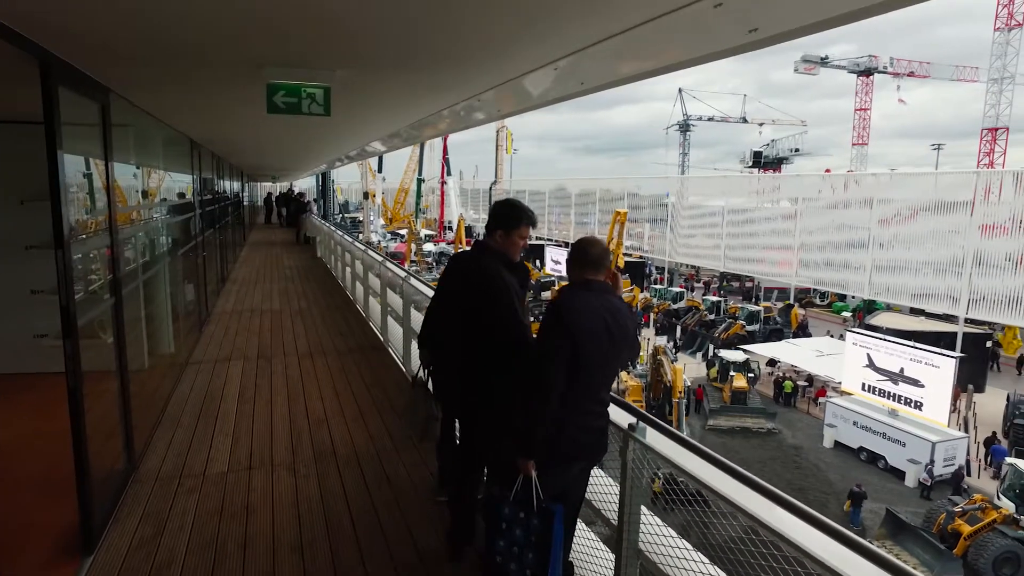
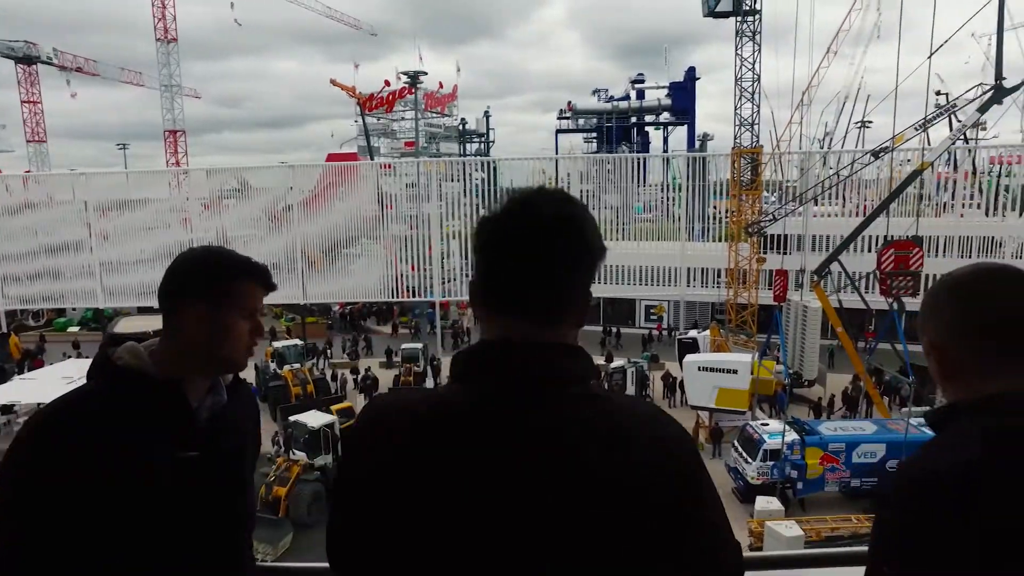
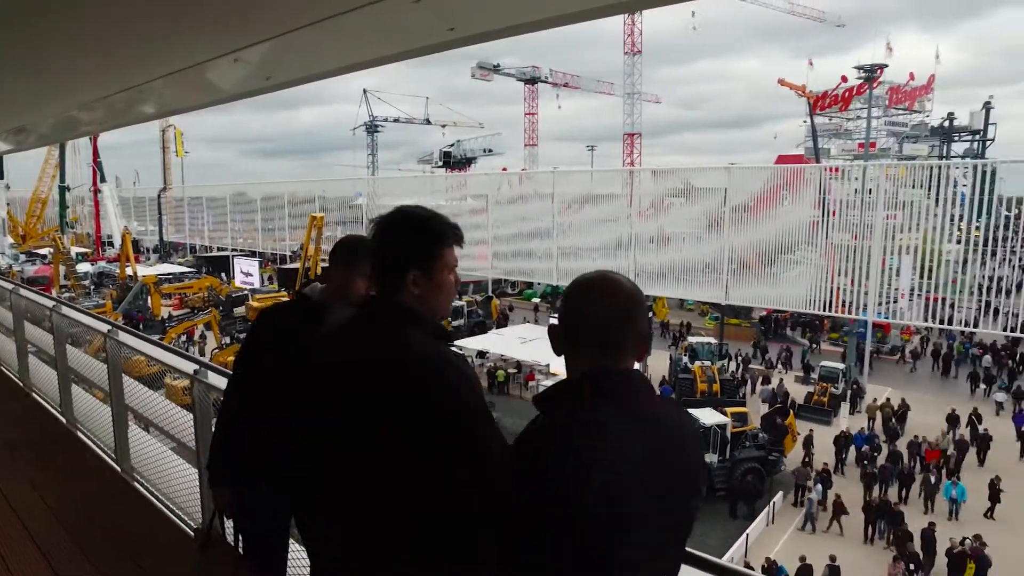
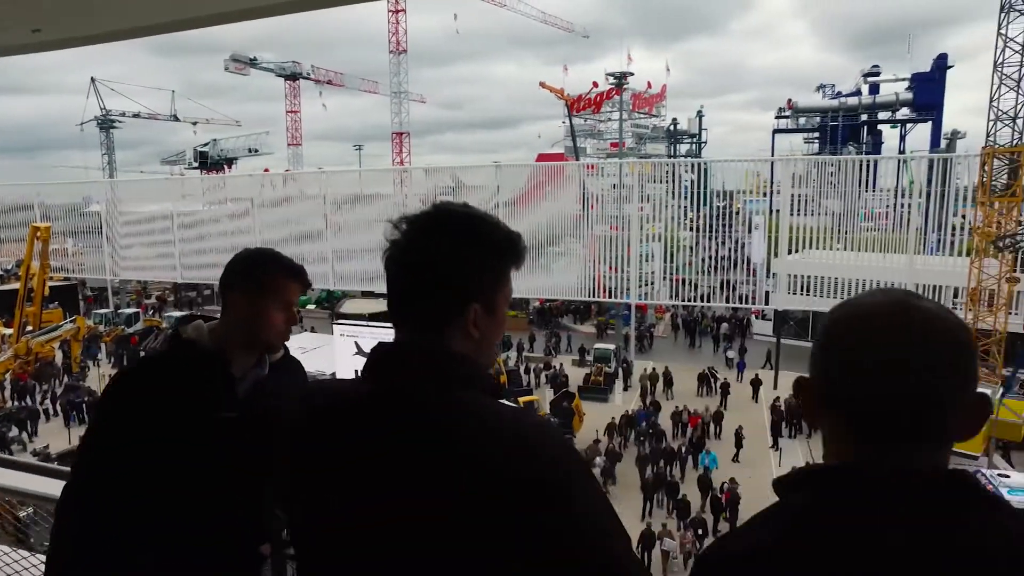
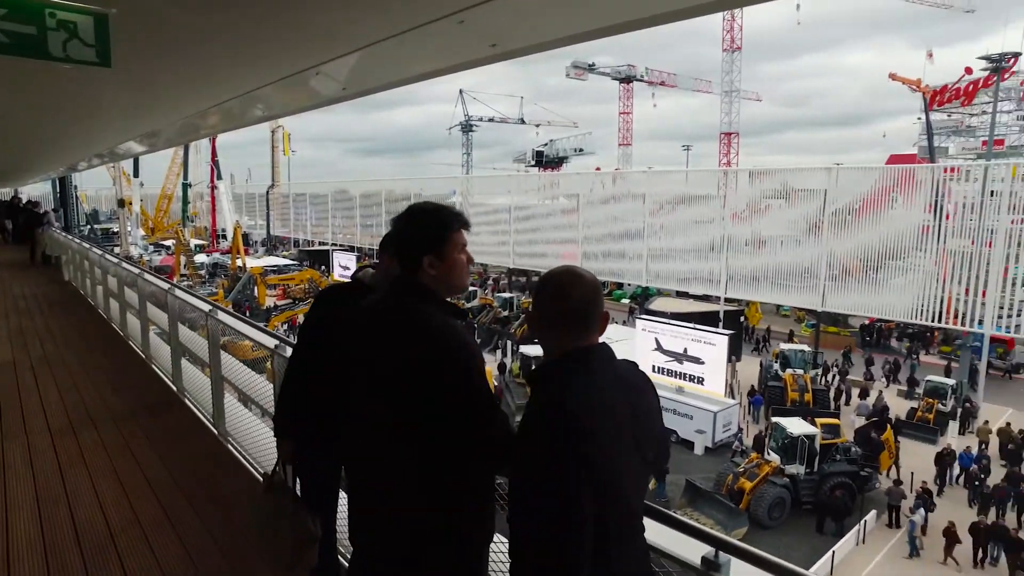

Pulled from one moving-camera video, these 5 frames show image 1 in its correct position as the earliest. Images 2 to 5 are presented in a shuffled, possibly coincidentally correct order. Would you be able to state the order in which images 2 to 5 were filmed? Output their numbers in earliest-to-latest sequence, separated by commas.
5, 3, 4, 2
